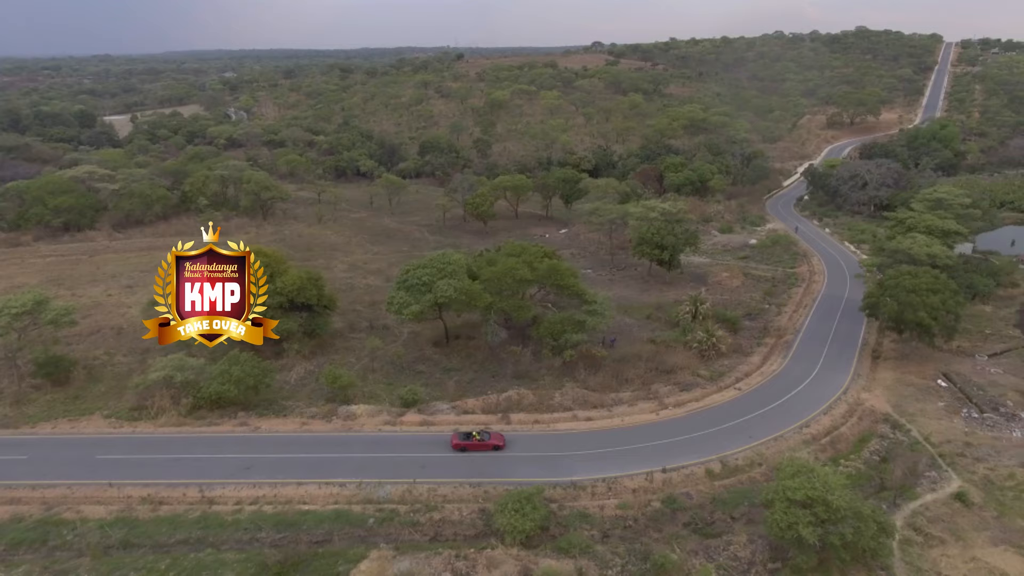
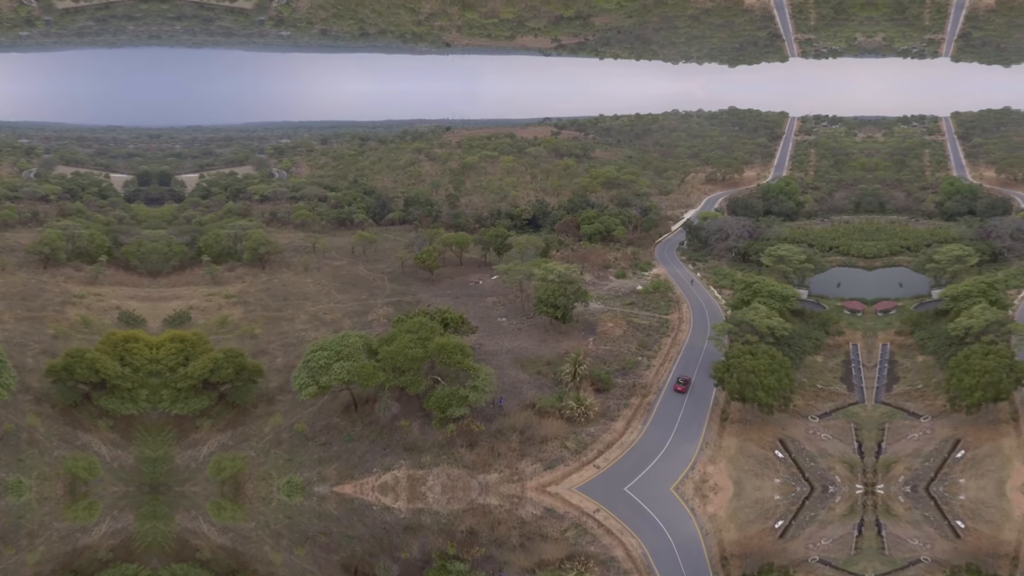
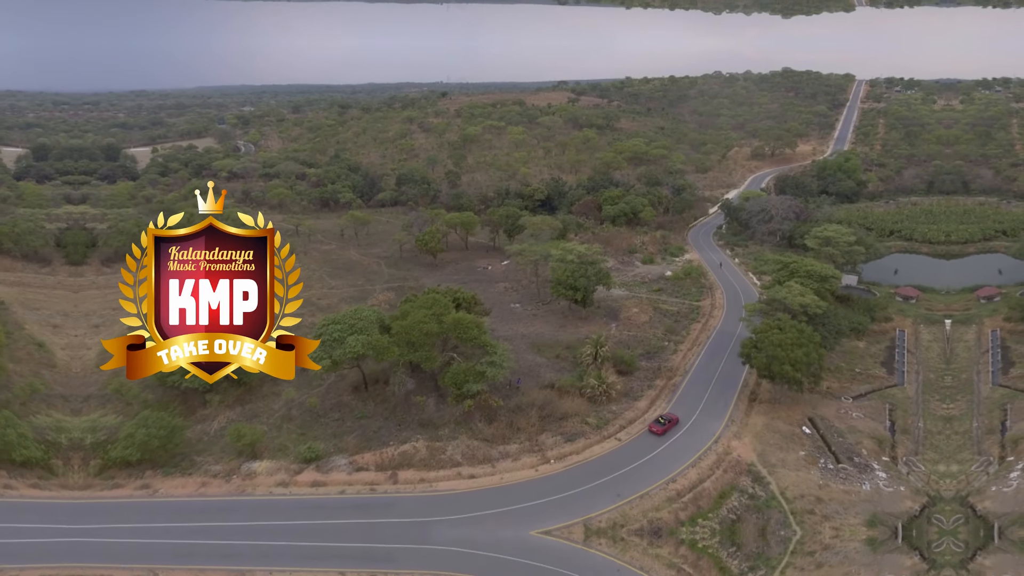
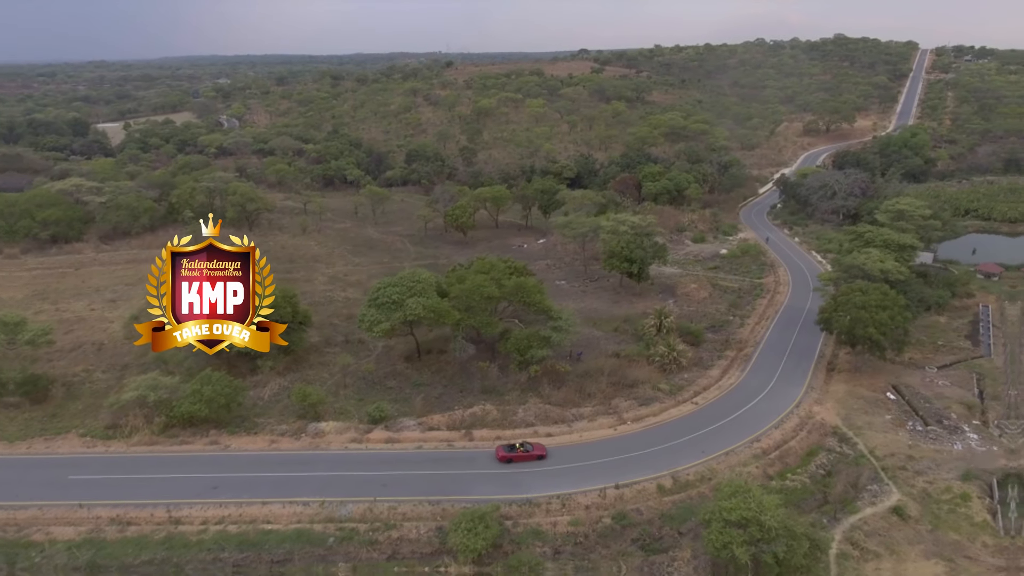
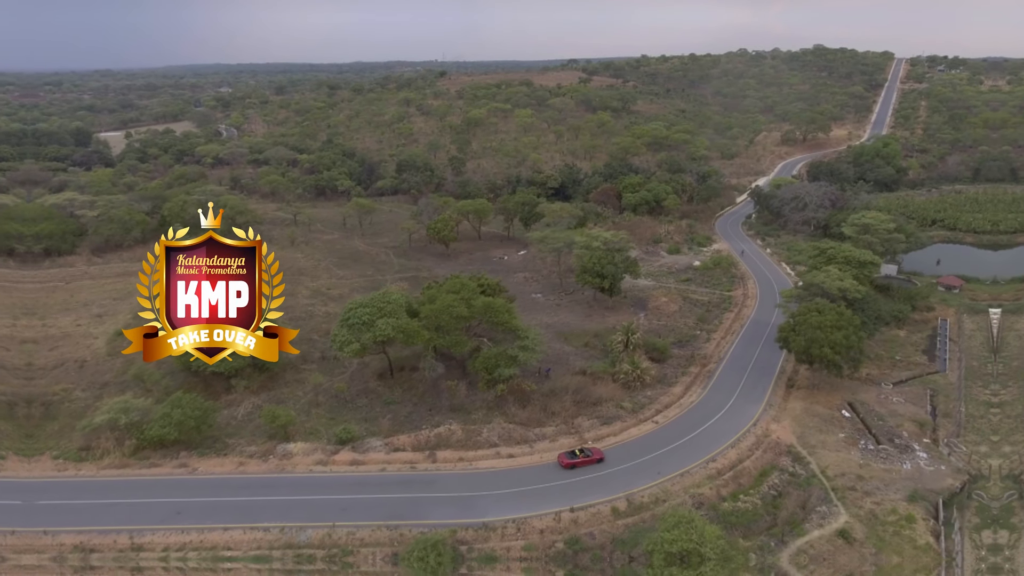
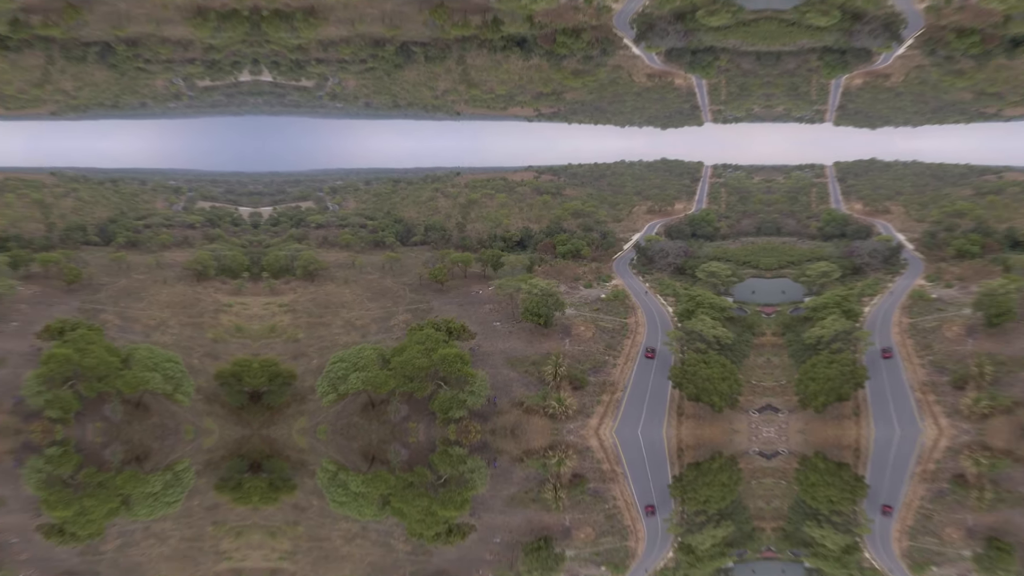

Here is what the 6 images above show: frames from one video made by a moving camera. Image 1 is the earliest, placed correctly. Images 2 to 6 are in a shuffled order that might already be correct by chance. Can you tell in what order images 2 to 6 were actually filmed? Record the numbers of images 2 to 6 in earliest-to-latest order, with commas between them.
4, 5, 3, 2, 6
